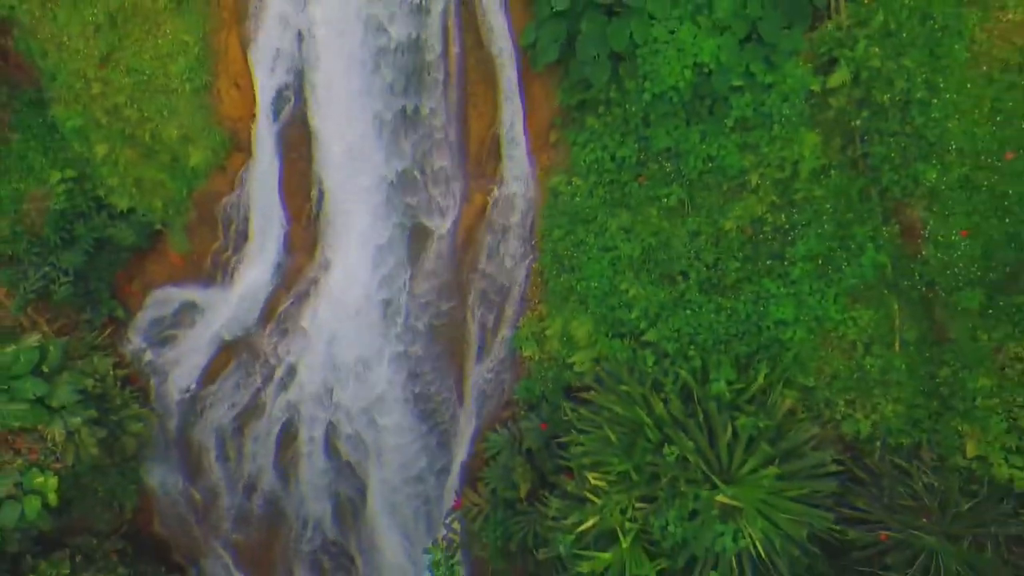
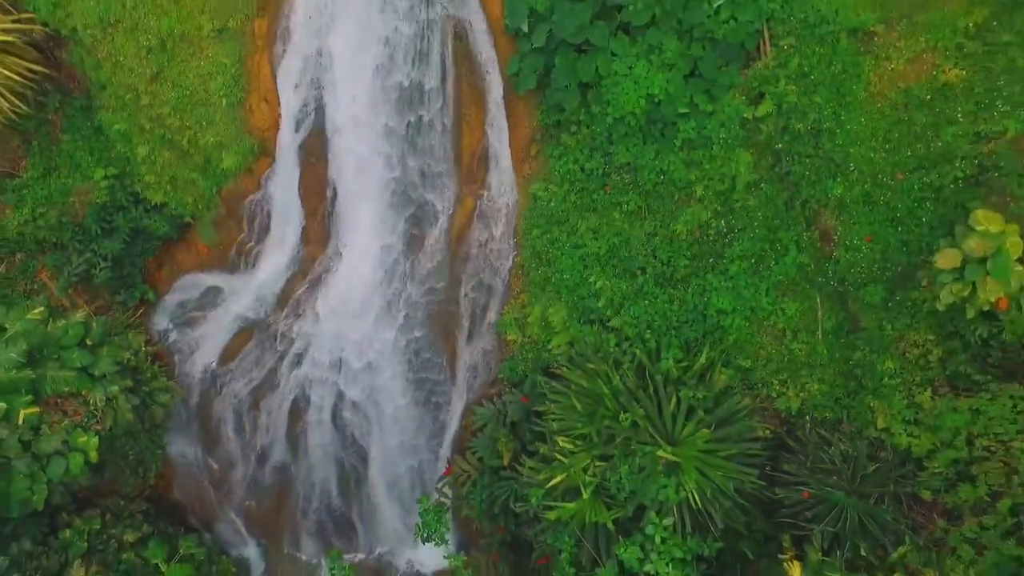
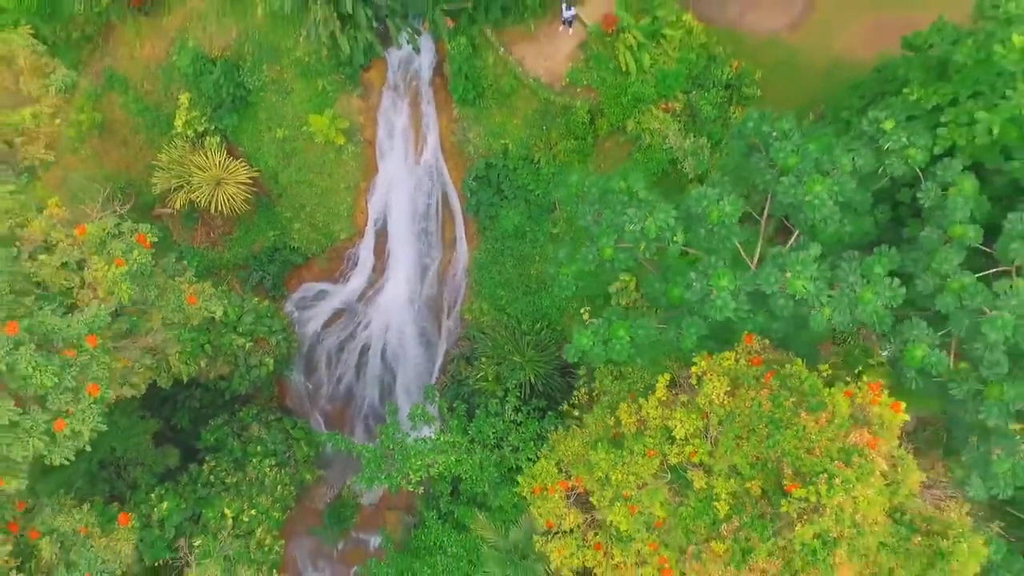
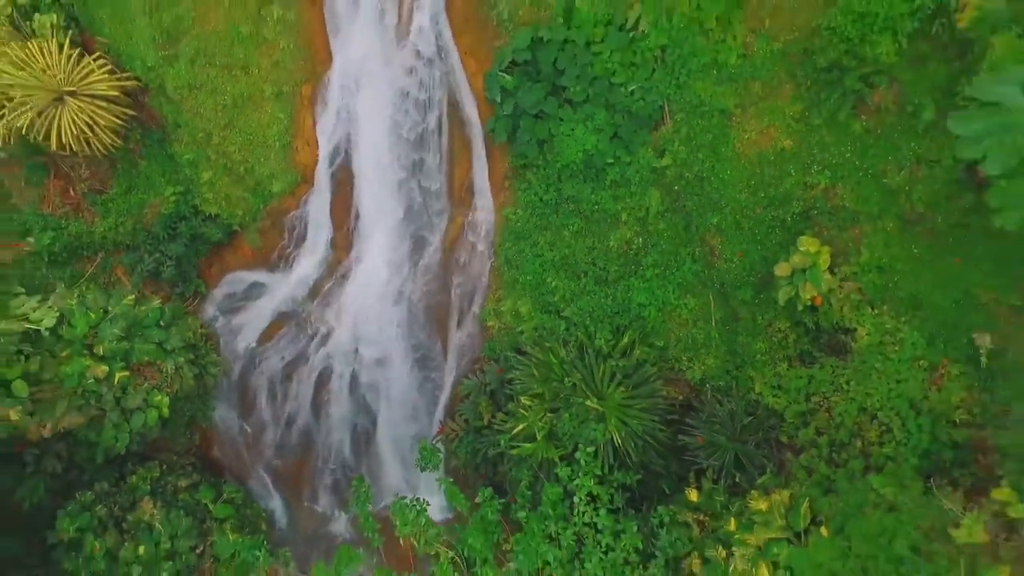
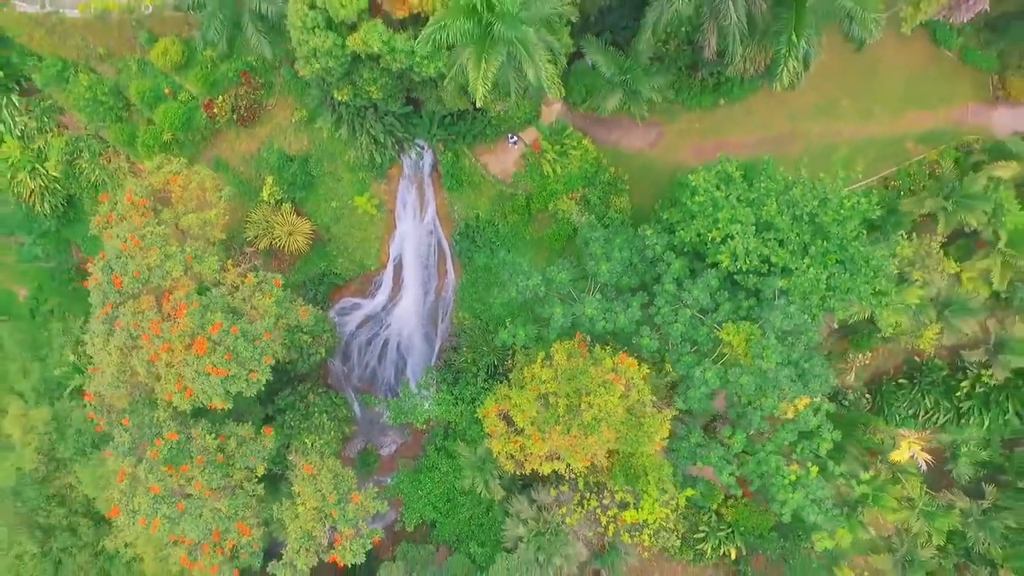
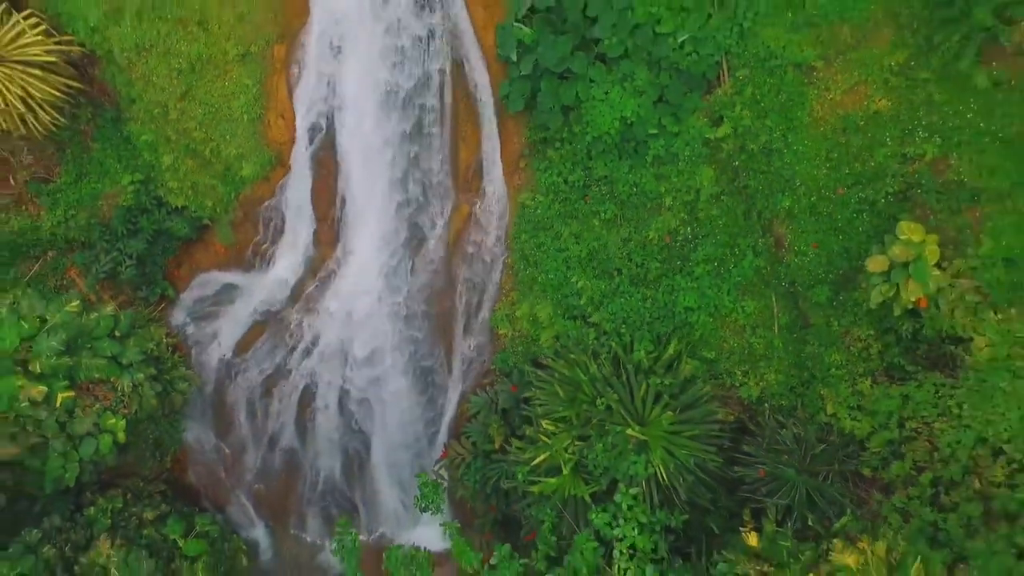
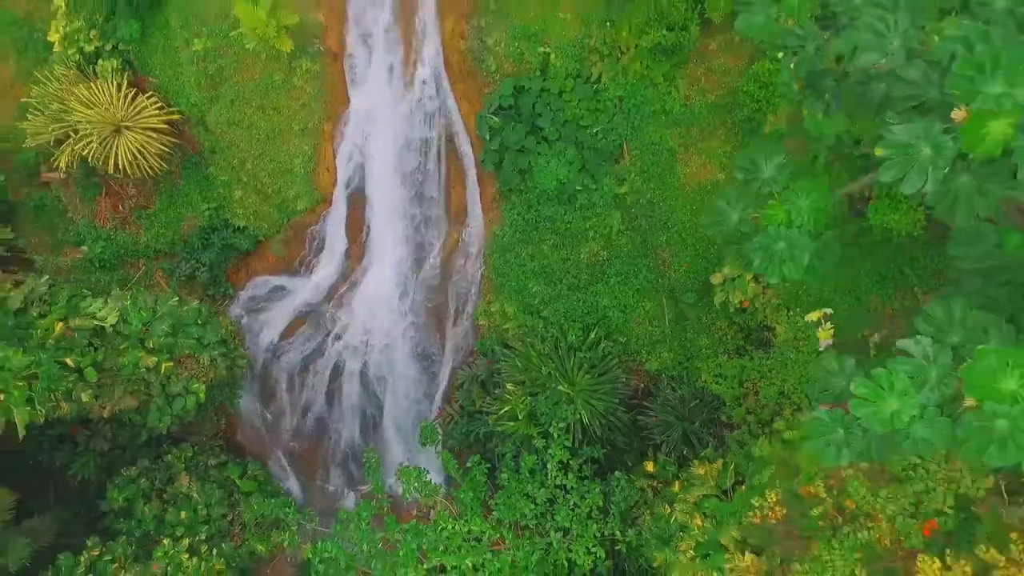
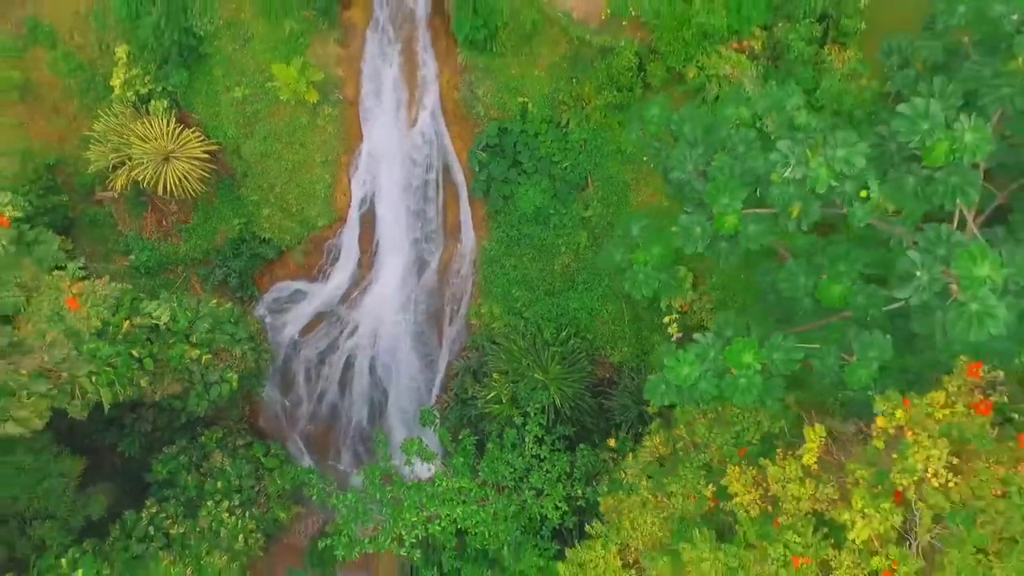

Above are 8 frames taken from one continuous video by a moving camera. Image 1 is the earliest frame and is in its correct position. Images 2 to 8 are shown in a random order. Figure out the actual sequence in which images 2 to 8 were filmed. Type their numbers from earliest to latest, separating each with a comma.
2, 6, 4, 7, 8, 3, 5
